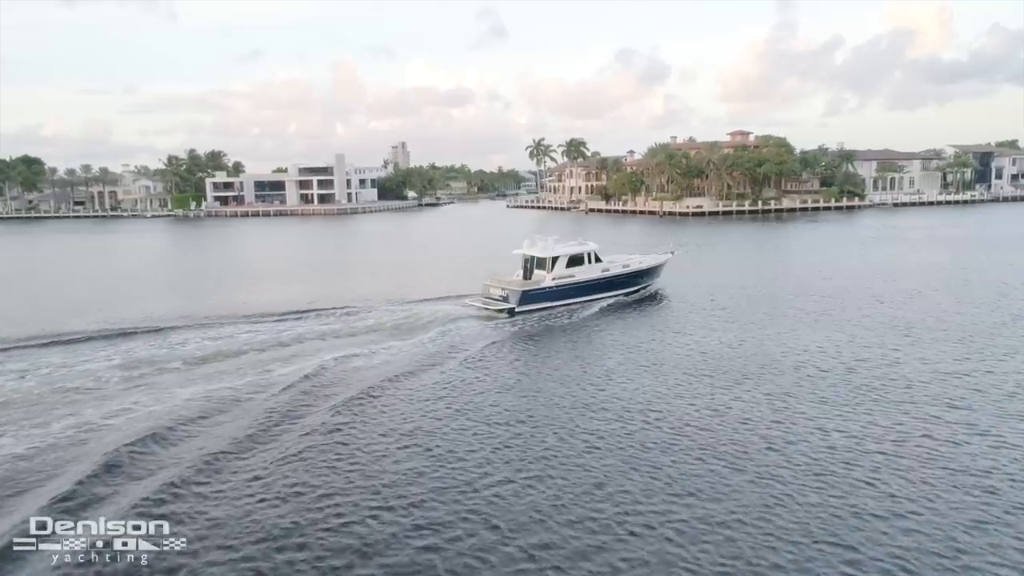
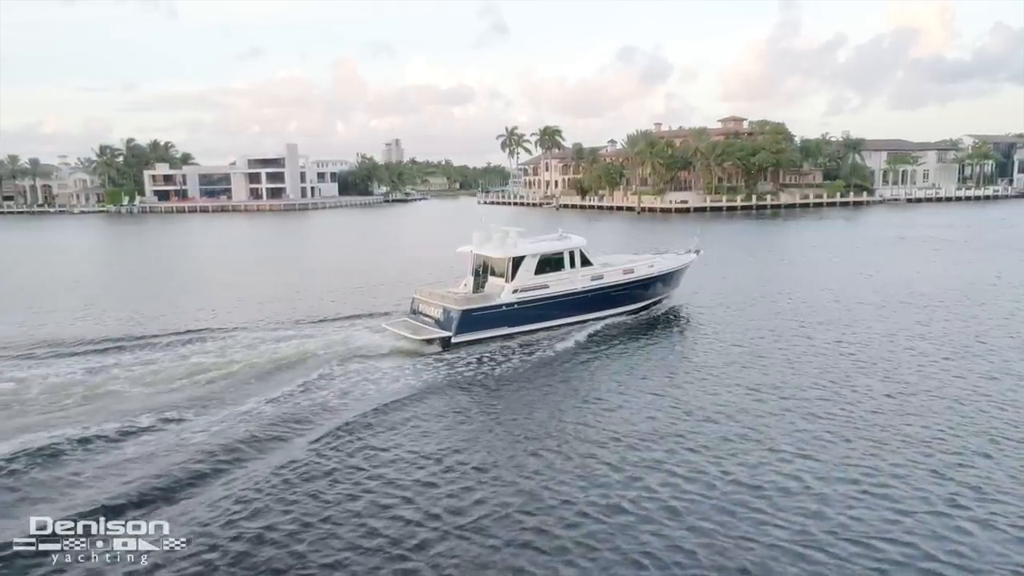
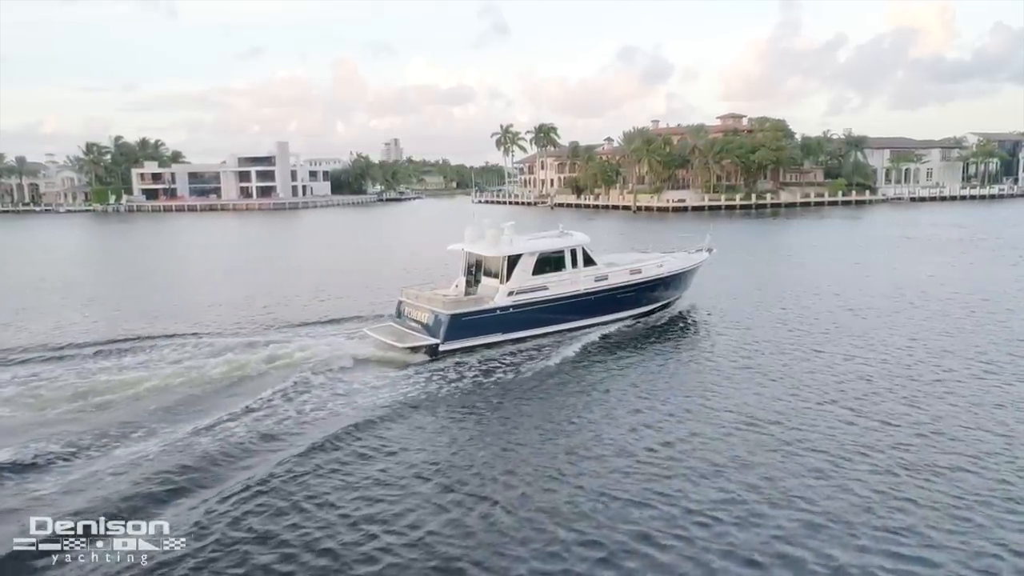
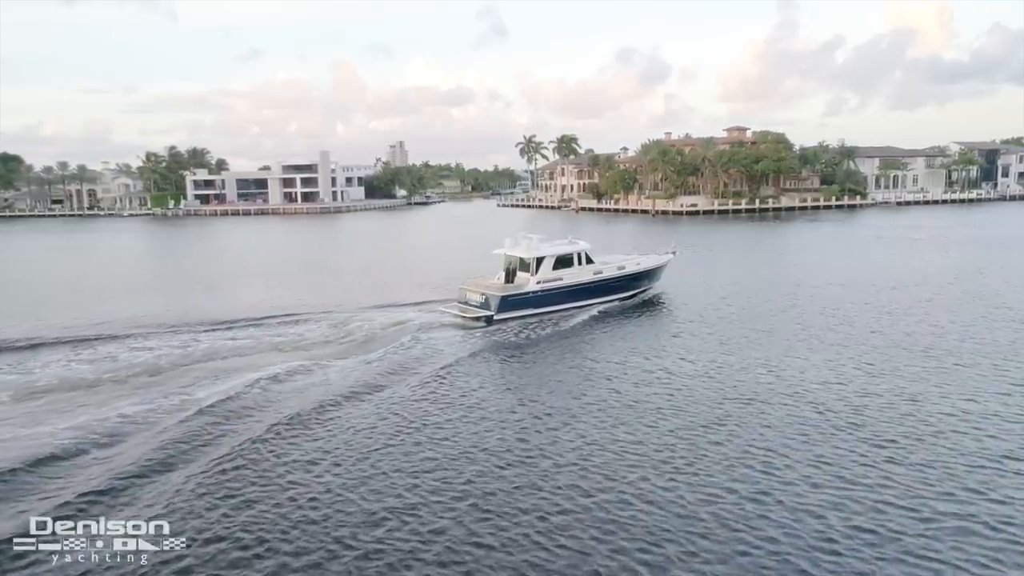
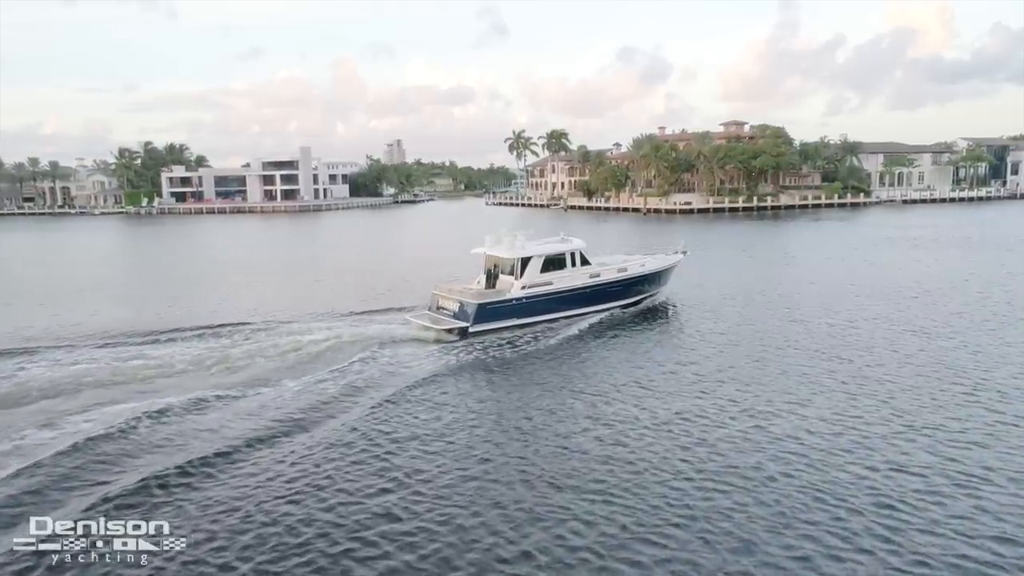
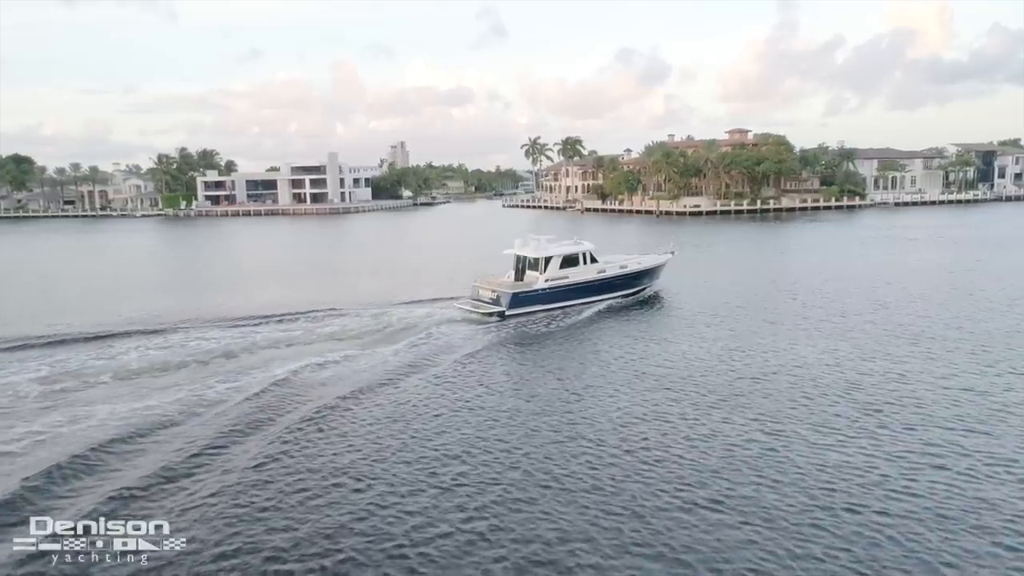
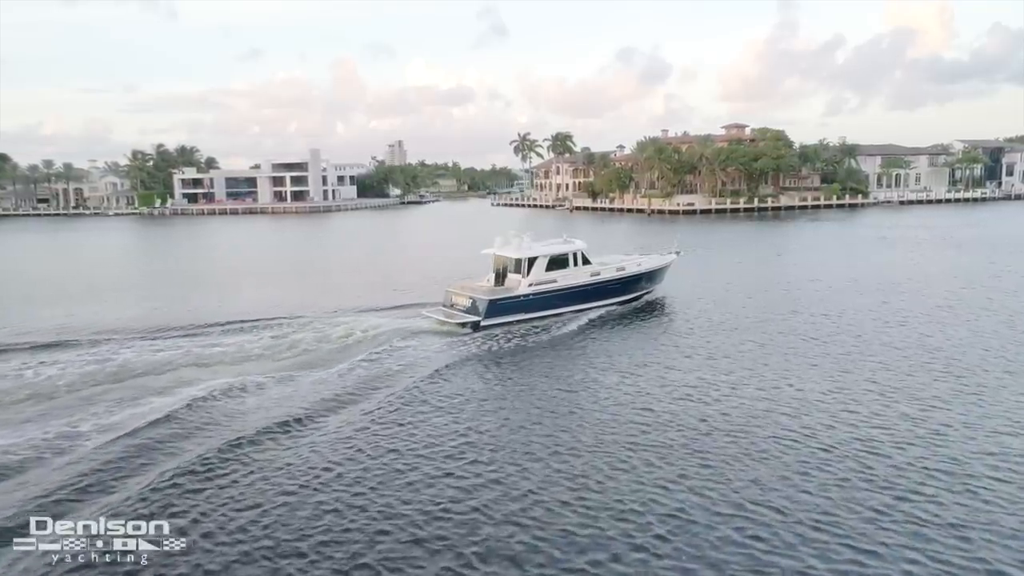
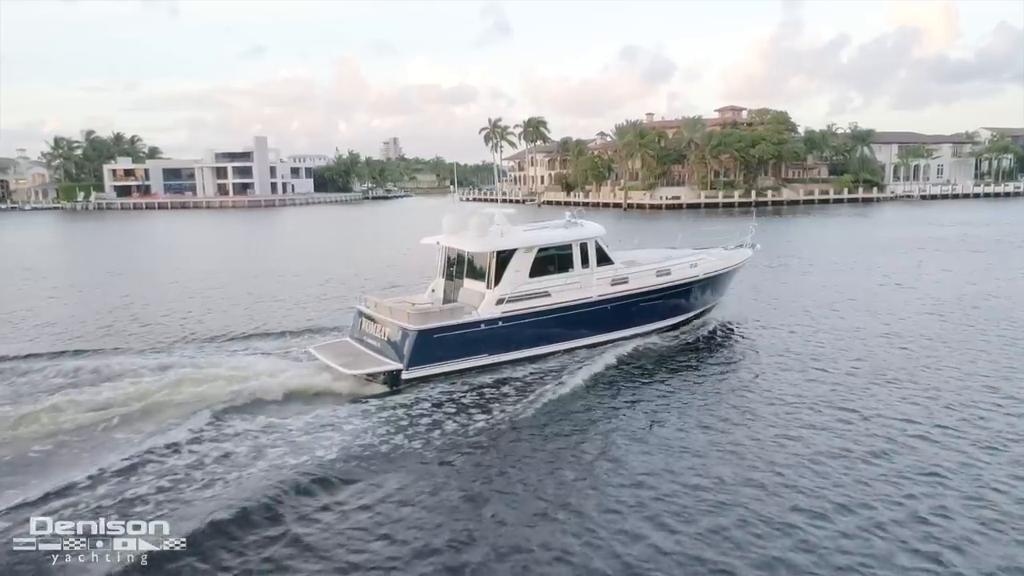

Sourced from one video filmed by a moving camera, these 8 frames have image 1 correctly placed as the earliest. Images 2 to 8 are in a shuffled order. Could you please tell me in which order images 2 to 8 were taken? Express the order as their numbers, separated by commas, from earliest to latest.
6, 4, 7, 5, 2, 3, 8
